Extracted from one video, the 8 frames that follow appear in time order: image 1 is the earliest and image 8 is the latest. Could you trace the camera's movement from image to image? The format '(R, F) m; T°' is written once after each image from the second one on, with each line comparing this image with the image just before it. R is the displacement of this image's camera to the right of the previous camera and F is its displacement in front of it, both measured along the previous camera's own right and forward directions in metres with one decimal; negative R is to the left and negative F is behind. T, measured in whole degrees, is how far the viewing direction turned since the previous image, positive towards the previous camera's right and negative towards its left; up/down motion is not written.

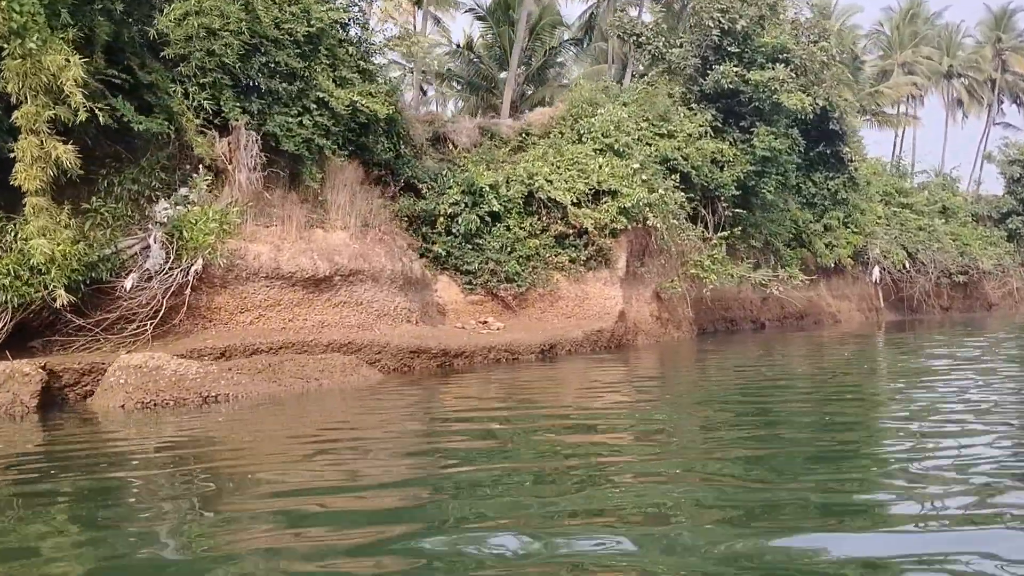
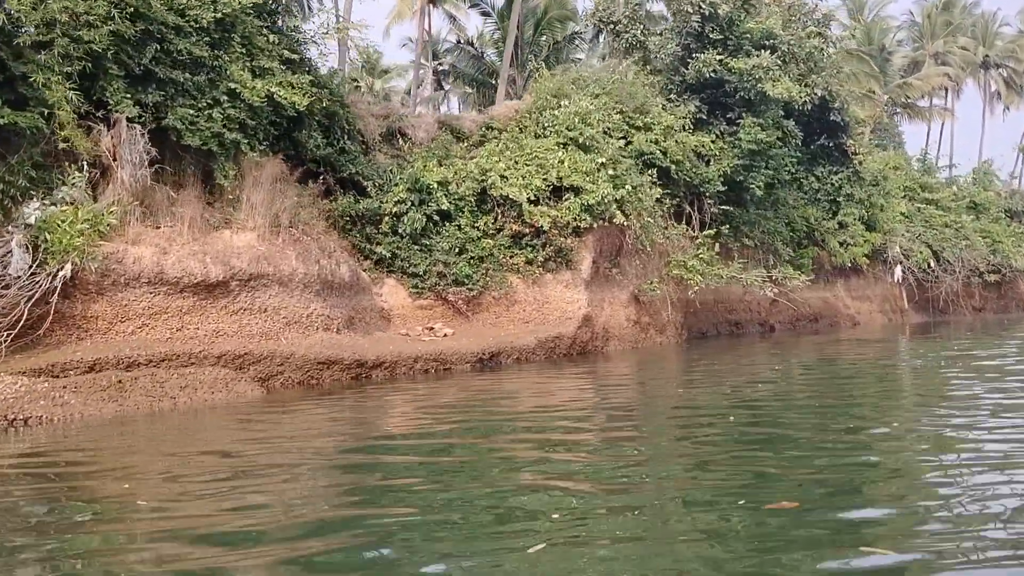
(+1.5, +1.1) m; -3°
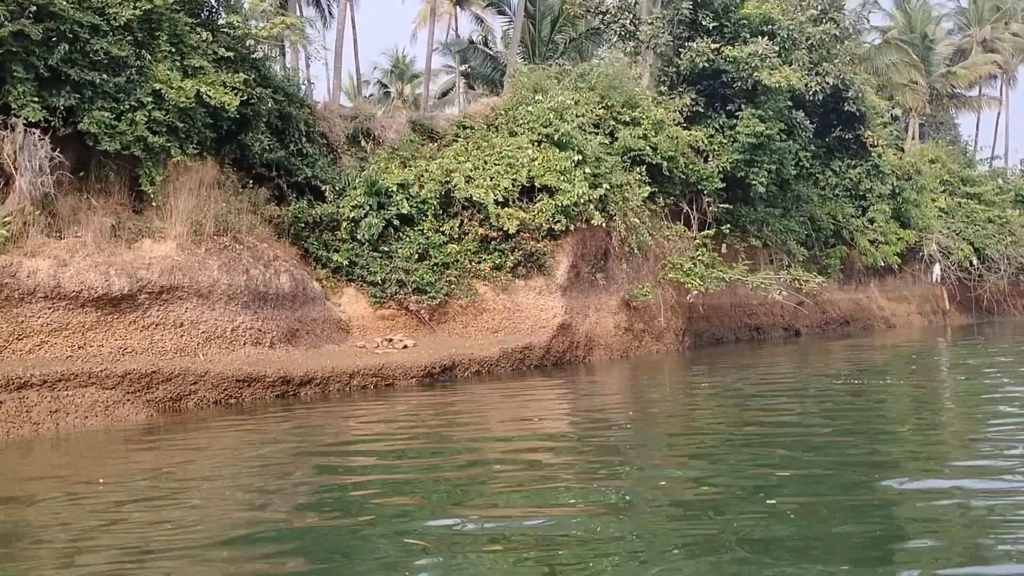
(+1.4, +0.9) m; -4°
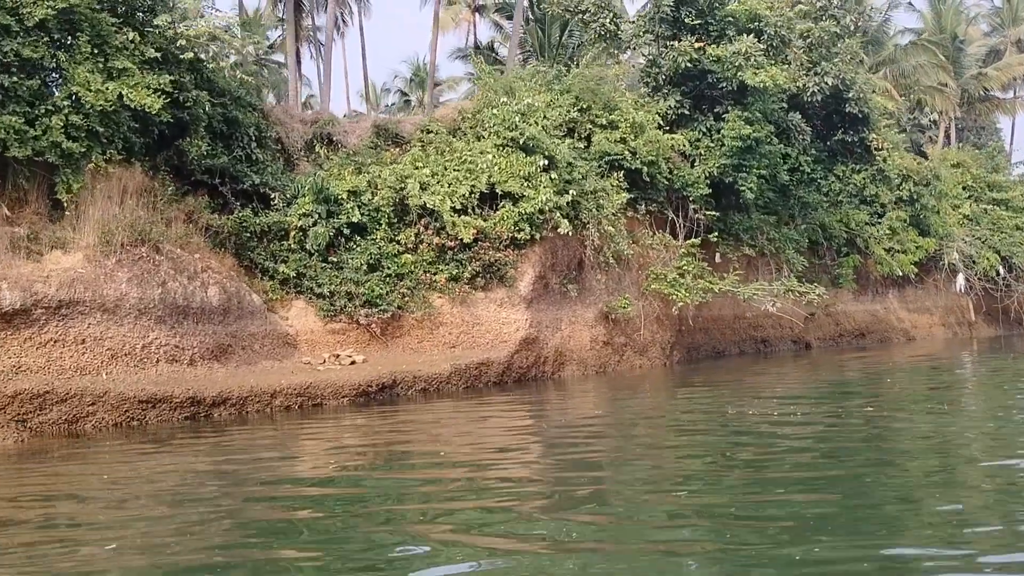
(+1.2, +0.8) m; -3°
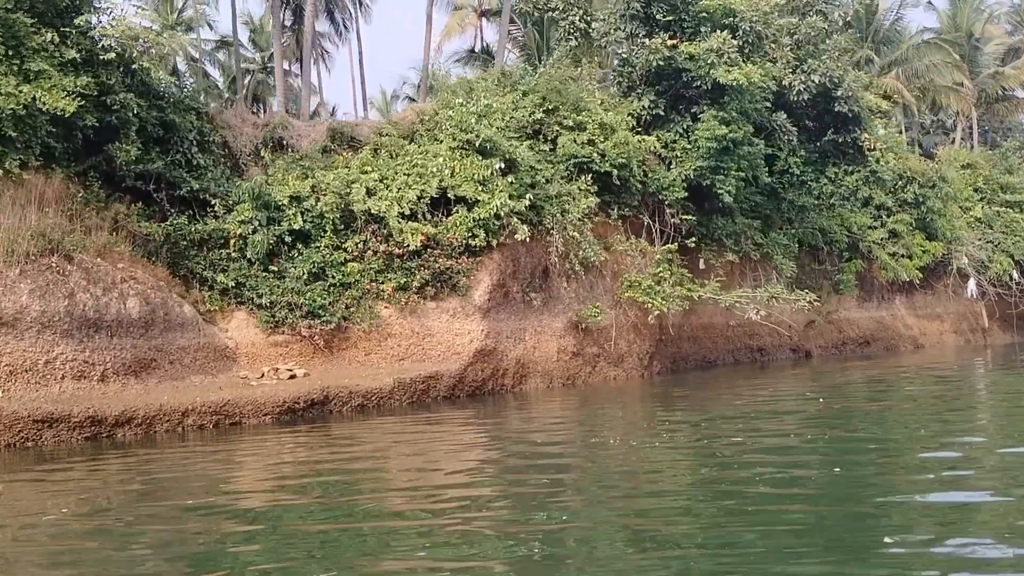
(+1.1, +0.7) m; -2°
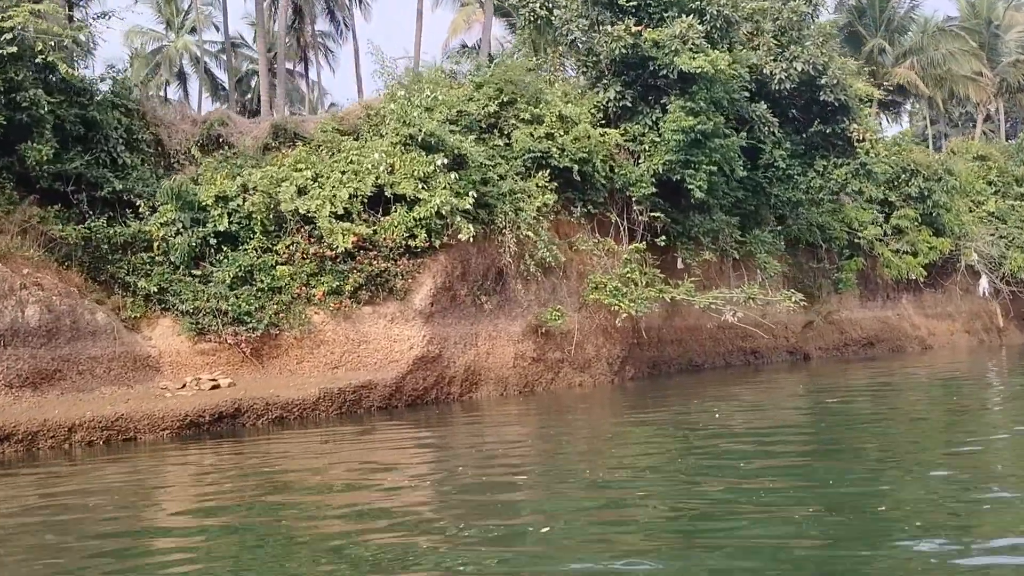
(+1.2, +0.8) m; -2°
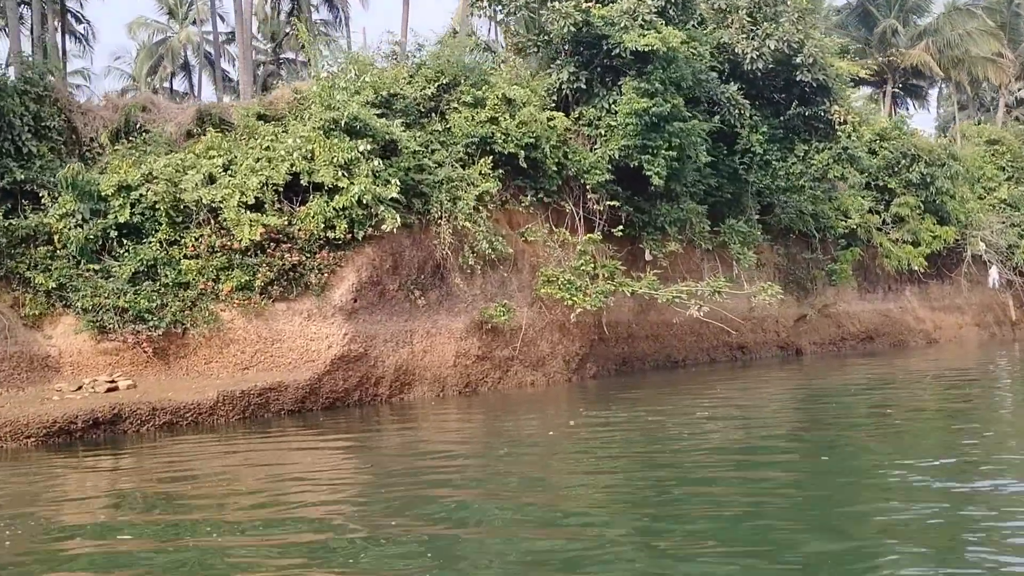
(+1.4, +0.9) m; -2°
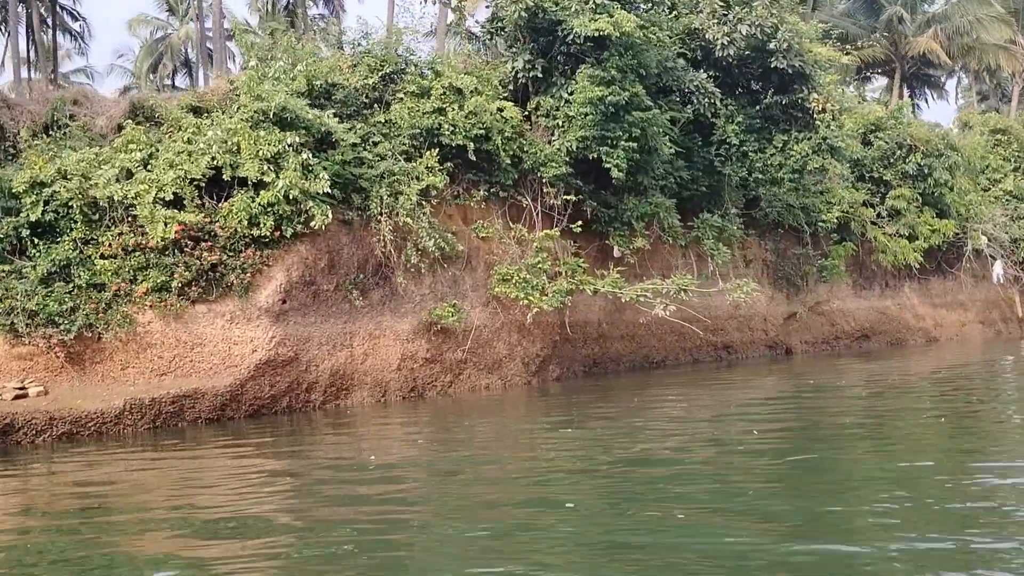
(+1.1, +0.7) m; -2°
